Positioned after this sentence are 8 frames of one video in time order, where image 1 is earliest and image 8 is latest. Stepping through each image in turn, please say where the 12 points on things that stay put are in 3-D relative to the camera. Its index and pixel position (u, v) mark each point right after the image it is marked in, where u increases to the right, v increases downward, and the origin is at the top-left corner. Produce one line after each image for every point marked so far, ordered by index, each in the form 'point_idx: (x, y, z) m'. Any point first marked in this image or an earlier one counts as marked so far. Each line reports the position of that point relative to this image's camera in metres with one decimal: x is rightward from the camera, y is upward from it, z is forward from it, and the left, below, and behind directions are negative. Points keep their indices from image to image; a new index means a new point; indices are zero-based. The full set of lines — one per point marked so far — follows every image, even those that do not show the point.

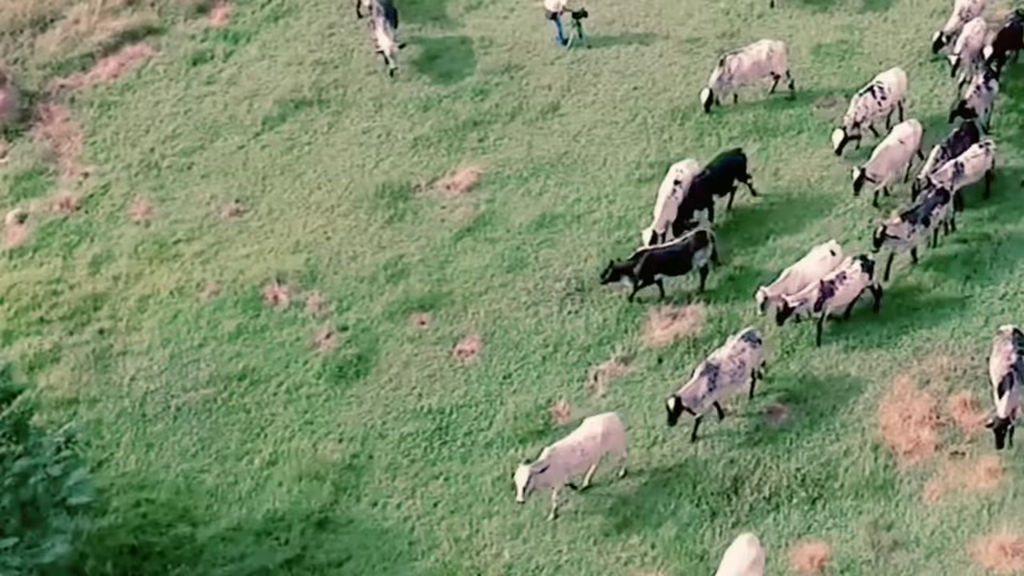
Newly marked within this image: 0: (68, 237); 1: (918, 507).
0: (-4.5, +0.5, +17.6) m
1: (+3.3, -1.8, +14.1) m
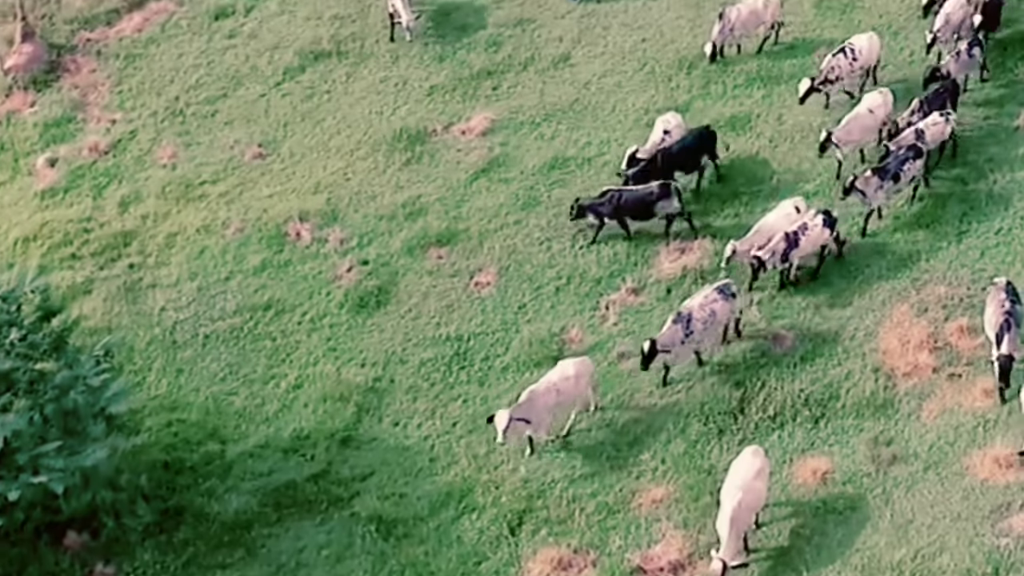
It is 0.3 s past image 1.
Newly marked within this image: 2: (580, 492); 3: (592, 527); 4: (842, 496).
0: (-4.3, +1.1, +18.2) m
1: (+3.4, -1.2, +14.7) m
2: (+0.6, -1.7, +14.5) m
3: (+0.7, -2.0, +14.2) m
4: (+2.7, -1.7, +14.1) m
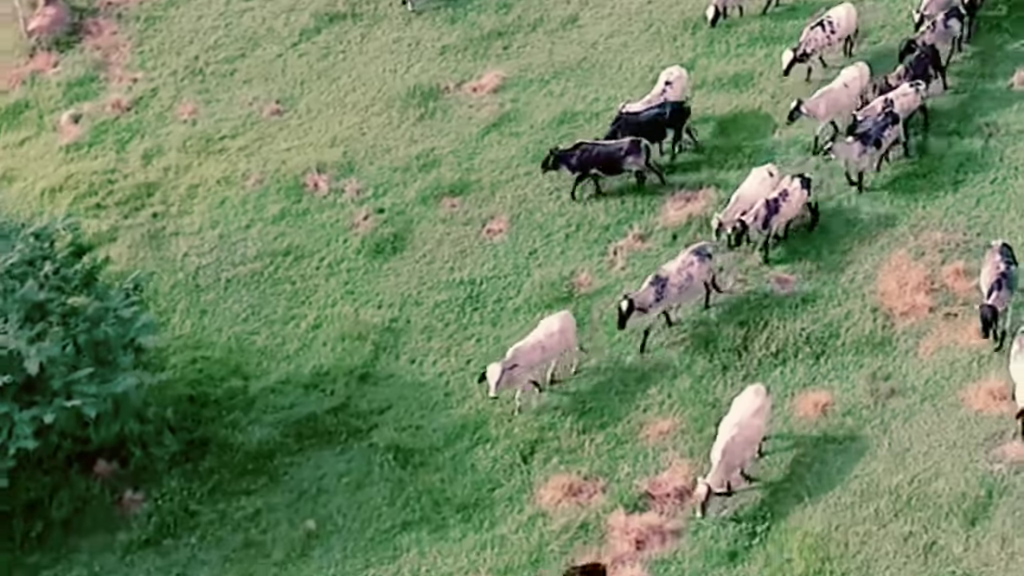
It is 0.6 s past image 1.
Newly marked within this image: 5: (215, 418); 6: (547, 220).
0: (-4.2, +1.7, +18.8) m
1: (+3.5, -0.6, +15.3) m
2: (+0.7, -1.2, +15.1) m
3: (+0.8, -1.4, +14.8) m
4: (+2.8, -1.2, +14.7) m
5: (-2.6, -1.1, +15.4) m
6: (+0.3, +0.7, +17.2) m
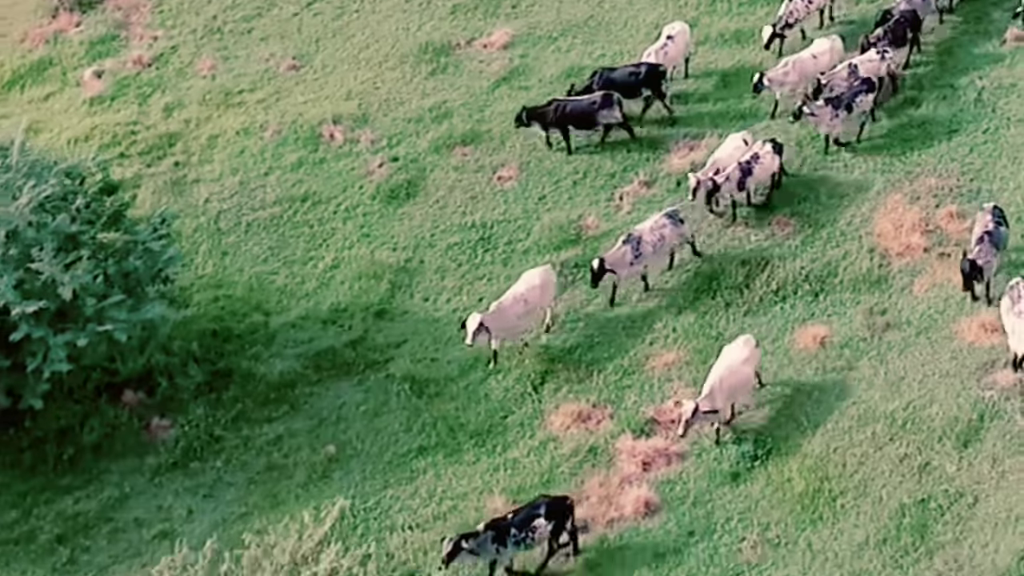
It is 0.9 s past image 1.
0: (-4.1, +2.2, +19.4) m
1: (+3.6, -0.1, +15.9) m
2: (+0.8, -0.6, +15.7) m
3: (+0.9, -0.9, +15.4) m
4: (+2.9, -0.6, +15.3) m
5: (-2.5, -0.6, +16.0) m
6: (+0.4, +1.2, +17.9) m
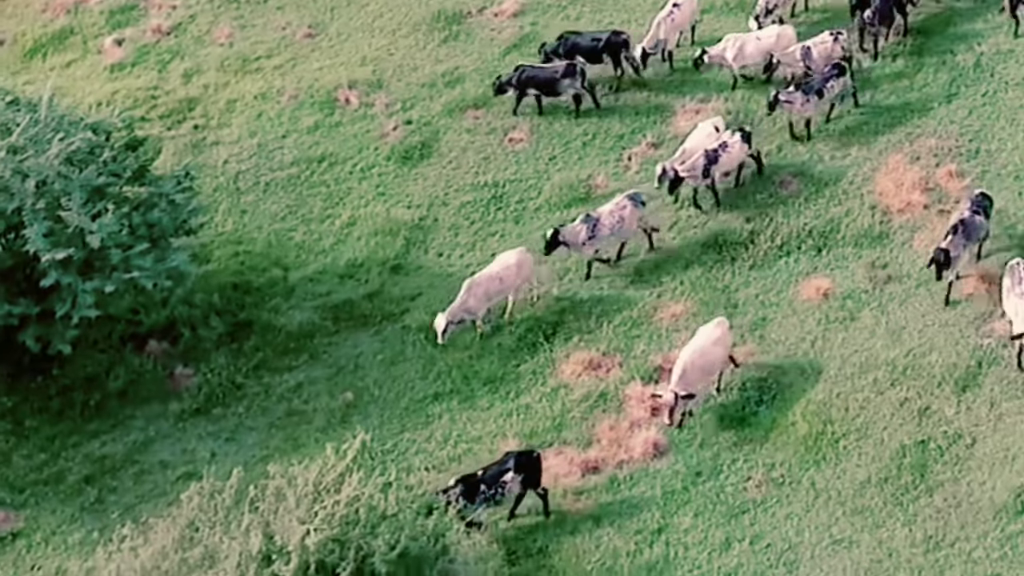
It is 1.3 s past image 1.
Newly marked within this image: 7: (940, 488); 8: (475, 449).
0: (-4.0, +2.7, +19.9) m
1: (+3.8, +0.3, +16.4) m
2: (+0.9, -0.2, +16.2) m
3: (+1.0, -0.4, +15.9) m
4: (+3.0, -0.2, +15.8) m
5: (-2.4, -0.1, +16.5) m
6: (+0.6, +1.7, +18.3) m
7: (+3.5, -1.6, +14.0) m
8: (-0.3, -1.4, +14.9) m
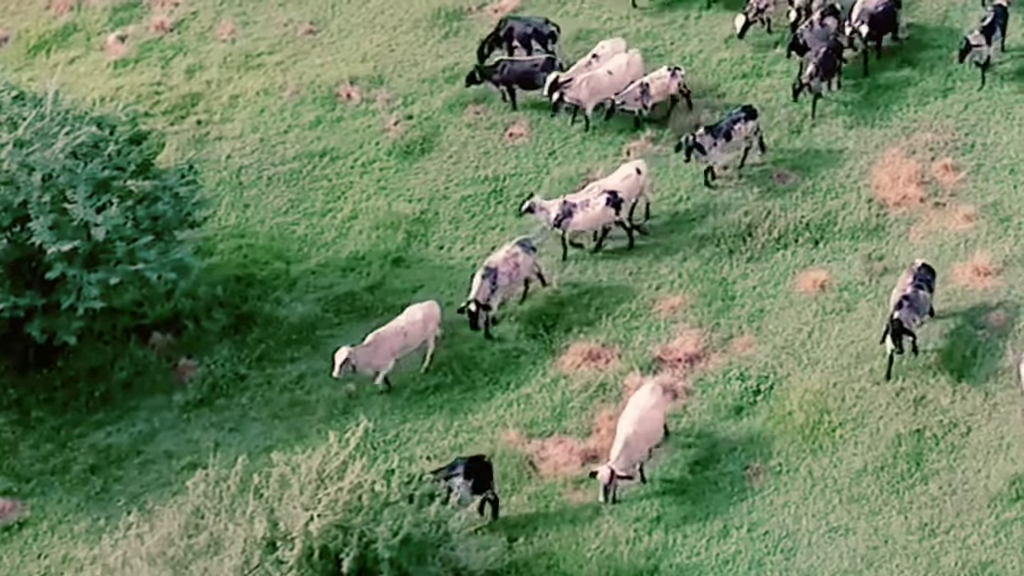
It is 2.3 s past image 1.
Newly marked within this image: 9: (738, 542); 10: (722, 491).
0: (-4.0, +2.7, +20.1) m
1: (+3.8, +0.4, +16.6) m
2: (+0.9, -0.1, +16.3) m
3: (+1.0, -0.4, +16.1) m
4: (+3.0, -0.1, +16.0) m
5: (-2.4, -0.1, +16.6) m
6: (+0.6, +1.7, +18.5) m
7: (+3.5, -1.5, +14.2) m
8: (-0.3, -1.3, +15.0) m
9: (+1.8, -2.0, +13.9) m
10: (+1.7, -1.7, +14.3) m
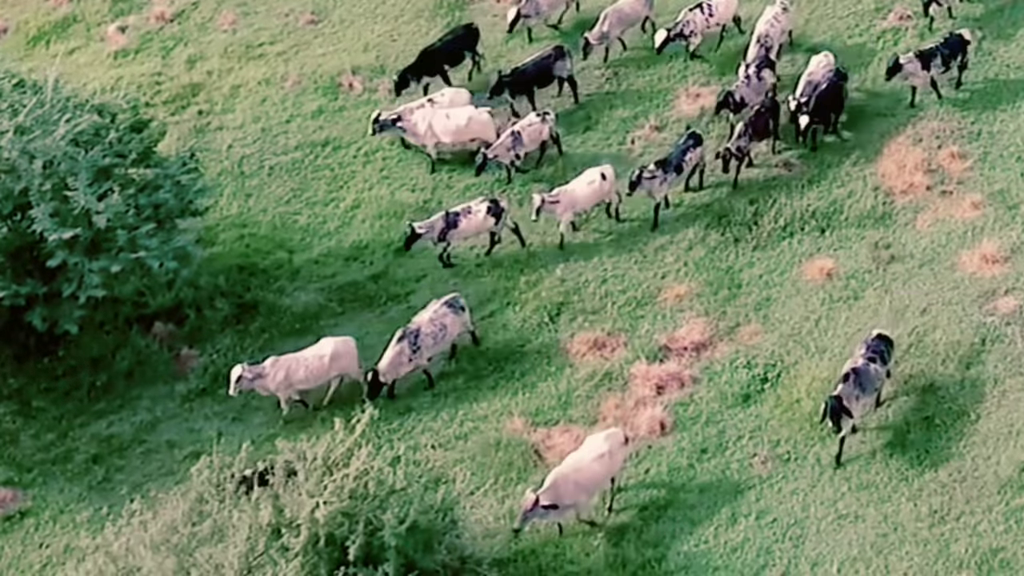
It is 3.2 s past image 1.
0: (-4.0, +2.8, +20.0) m
1: (+3.8, +0.5, +16.5) m
2: (+0.9, 0.0, +16.2) m
3: (+1.0, -0.3, +15.9) m
4: (+3.1, 0.0, +15.9) m
5: (-2.4, 0.0, +16.5) m
6: (+0.6, +1.8, +18.4) m
7: (+3.5, -1.4, +14.1) m
8: (-0.3, -1.2, +14.9) m
9: (+1.9, -1.9, +13.8) m
10: (+1.8, -1.6, +14.2) m
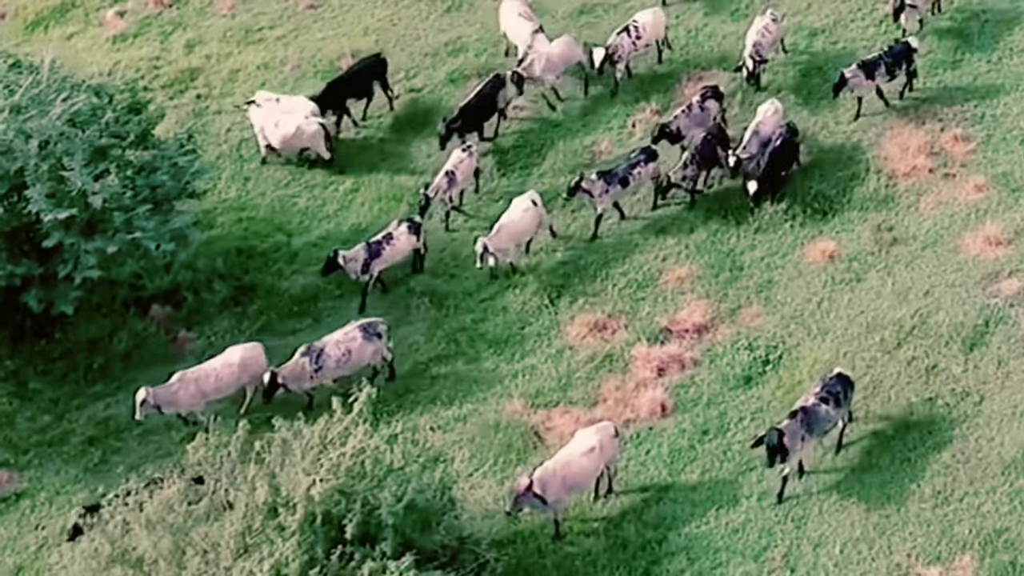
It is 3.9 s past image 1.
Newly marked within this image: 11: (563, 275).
0: (-4.0, +3.0, +19.9) m
1: (+3.8, +0.7, +16.4) m
2: (+0.9, +0.2, +16.1) m
3: (+1.0, -0.1, +15.8) m
4: (+3.1, +0.2, +15.7) m
5: (-2.4, +0.2, +16.4) m
6: (+0.6, +2.0, +18.3) m
7: (+3.5, -1.3, +14.0) m
8: (-0.3, -1.0, +14.8) m
9: (+1.9, -1.8, +13.6) m
10: (+1.8, -1.4, +14.1) m
11: (+0.5, +0.1, +16.1) m
